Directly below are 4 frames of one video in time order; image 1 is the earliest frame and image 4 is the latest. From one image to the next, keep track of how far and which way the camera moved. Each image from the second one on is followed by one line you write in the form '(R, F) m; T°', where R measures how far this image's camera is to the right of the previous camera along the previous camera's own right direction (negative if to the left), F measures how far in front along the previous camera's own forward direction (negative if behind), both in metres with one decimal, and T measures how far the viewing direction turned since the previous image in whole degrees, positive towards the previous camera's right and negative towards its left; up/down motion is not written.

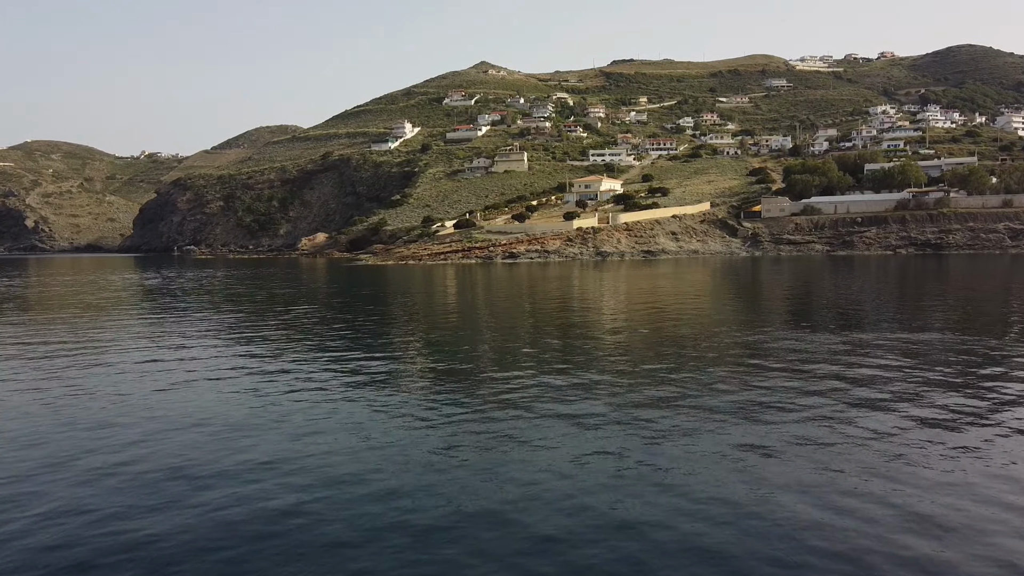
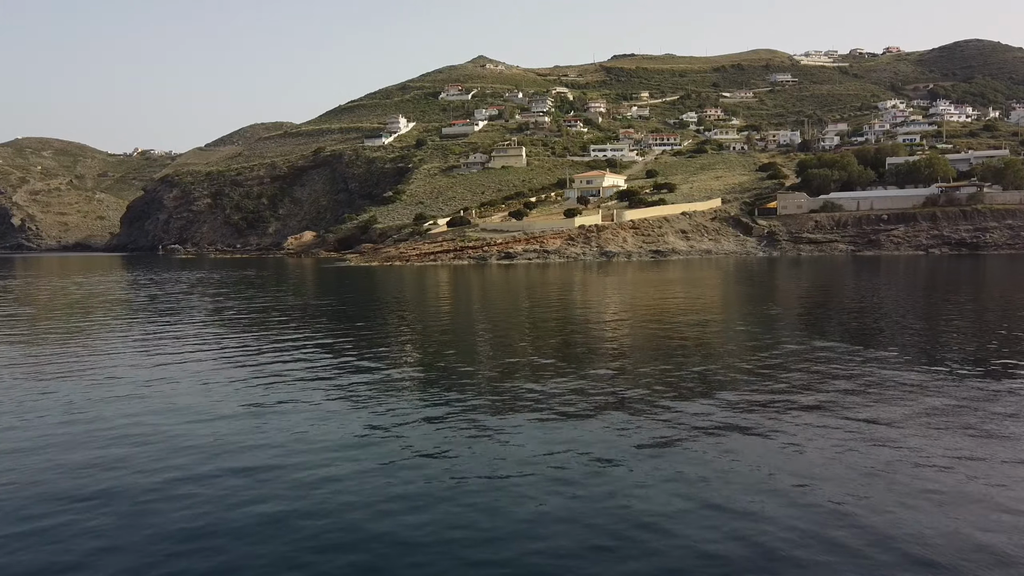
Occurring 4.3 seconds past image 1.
(+0.2, +3.8) m; 0°
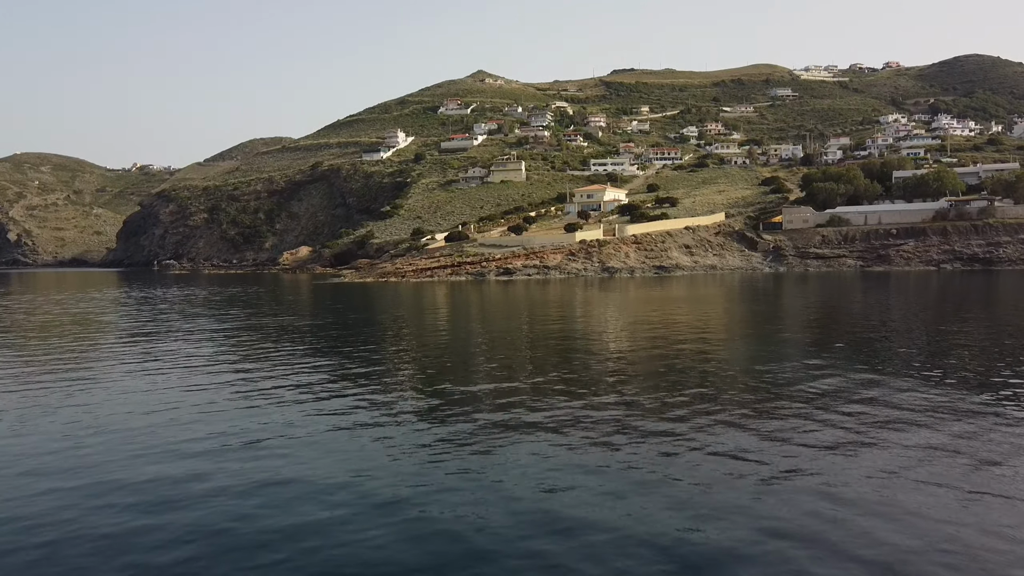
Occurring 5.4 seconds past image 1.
(0.0, +1.2) m; 0°
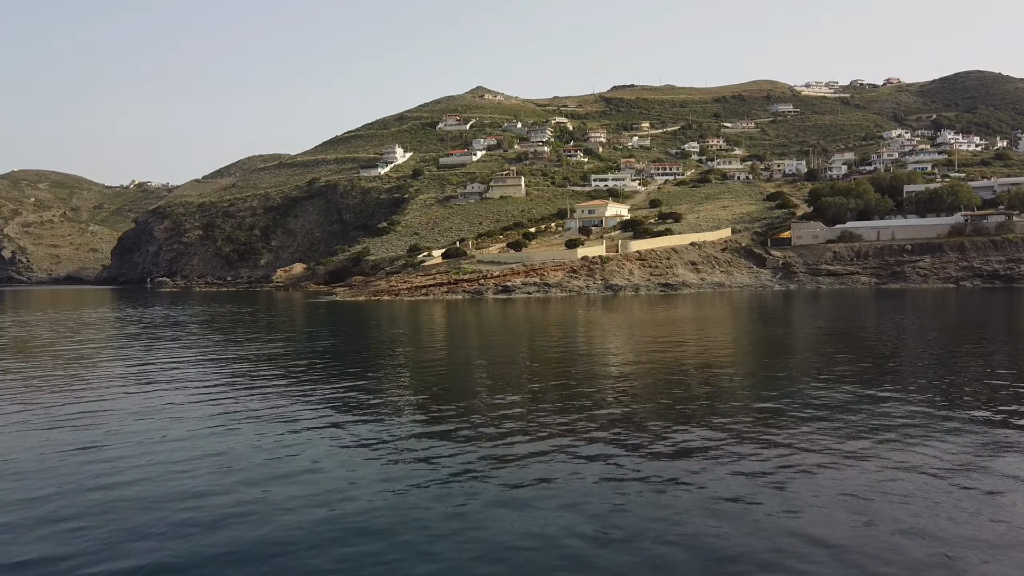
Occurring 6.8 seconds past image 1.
(+0.1, +1.8) m; 0°
